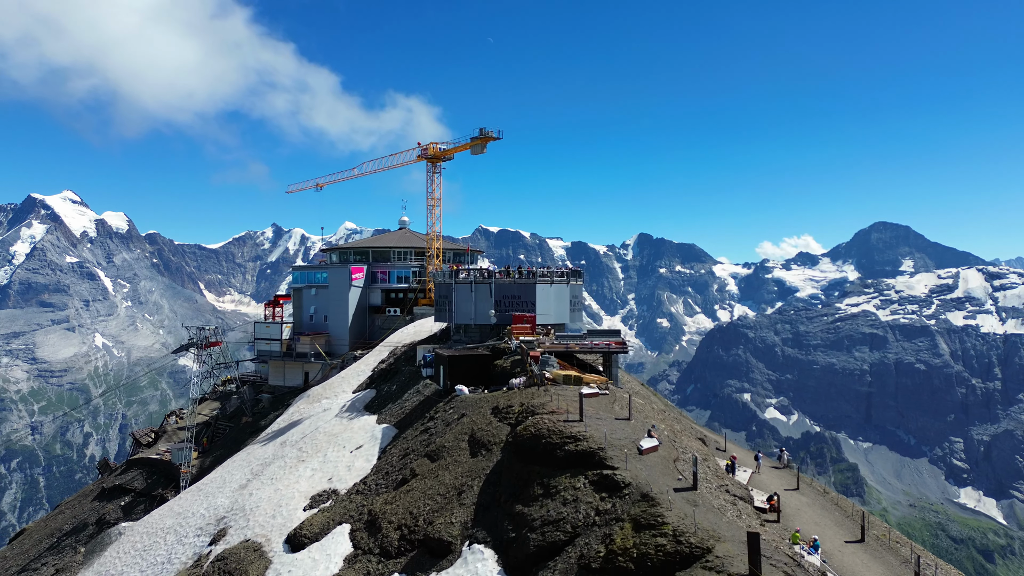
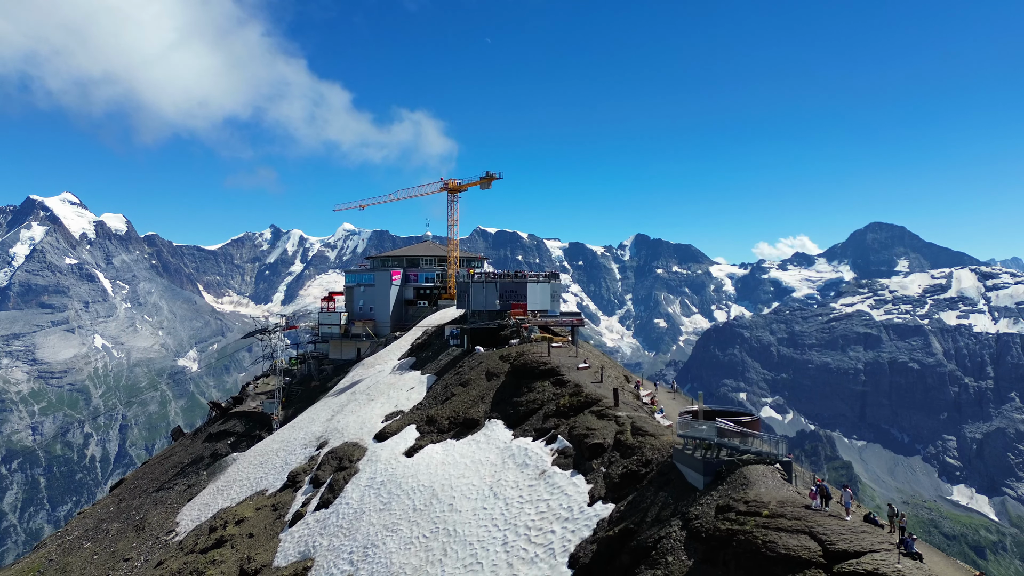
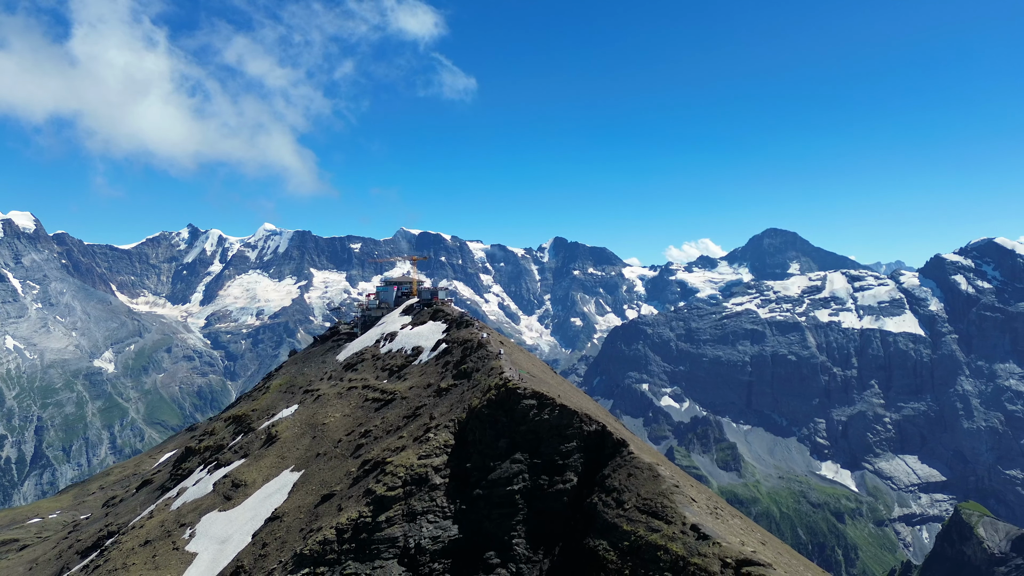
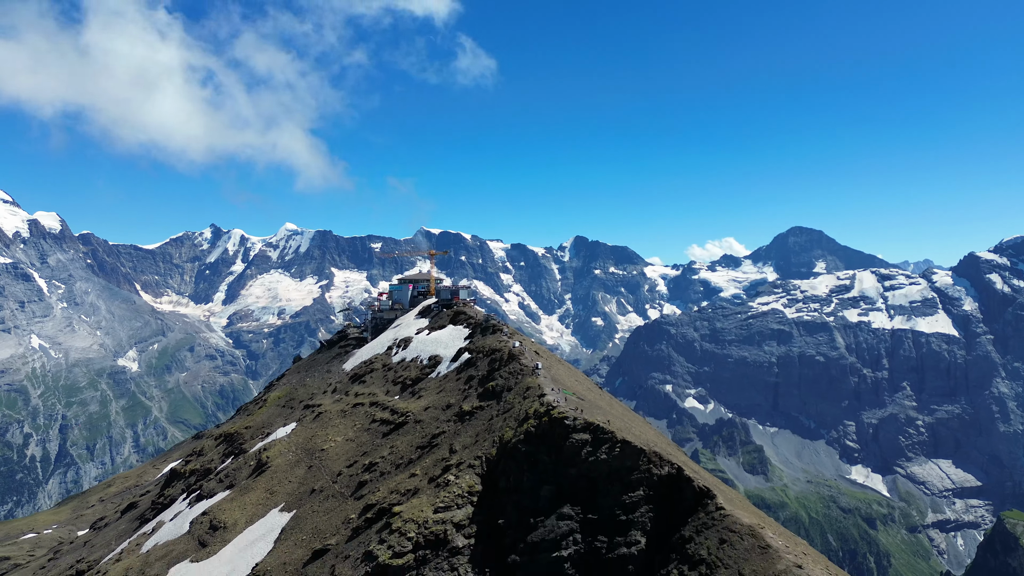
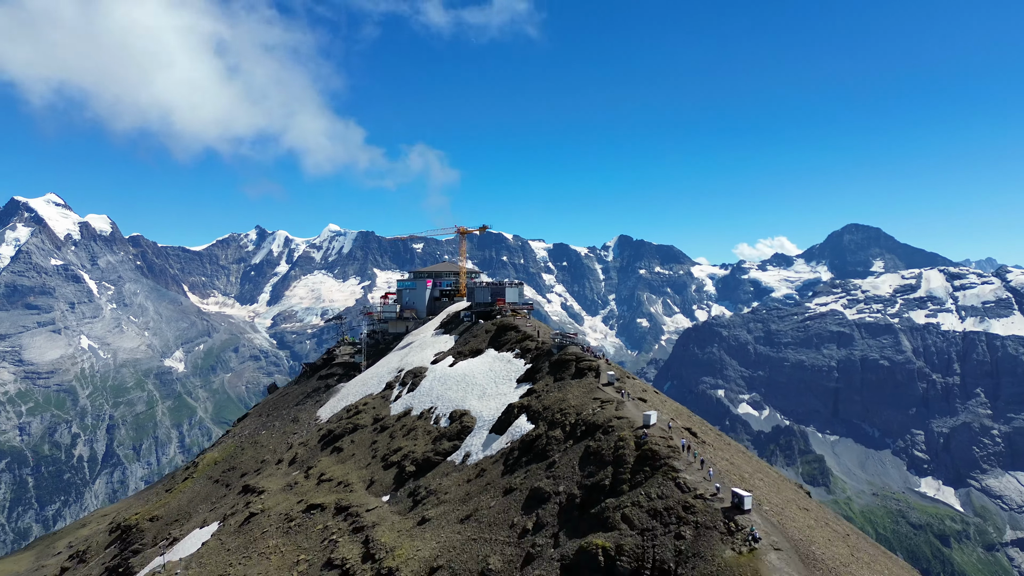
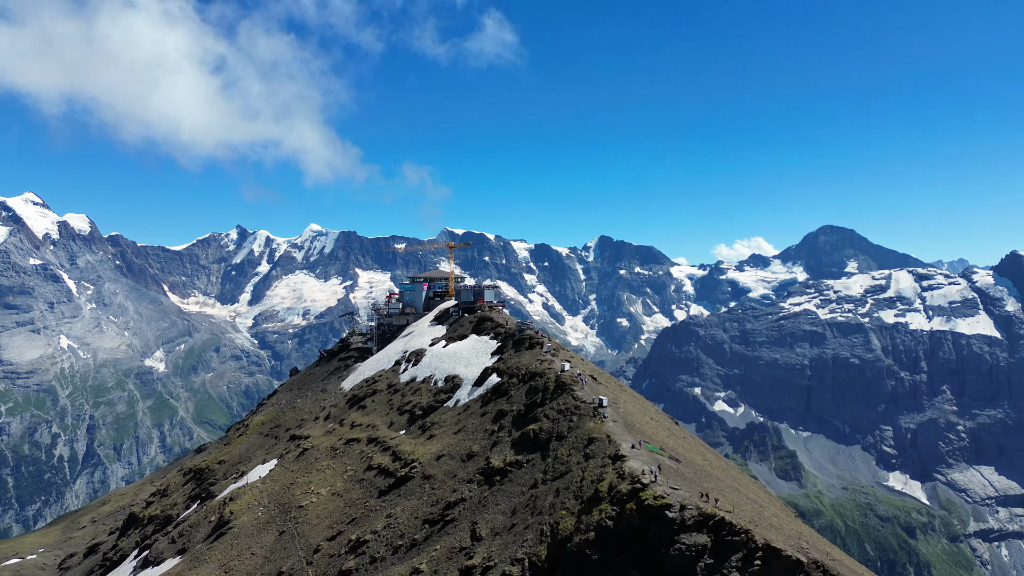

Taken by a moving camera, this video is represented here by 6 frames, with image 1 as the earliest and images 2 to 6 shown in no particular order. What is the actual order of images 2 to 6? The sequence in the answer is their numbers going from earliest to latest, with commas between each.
2, 5, 6, 4, 3
